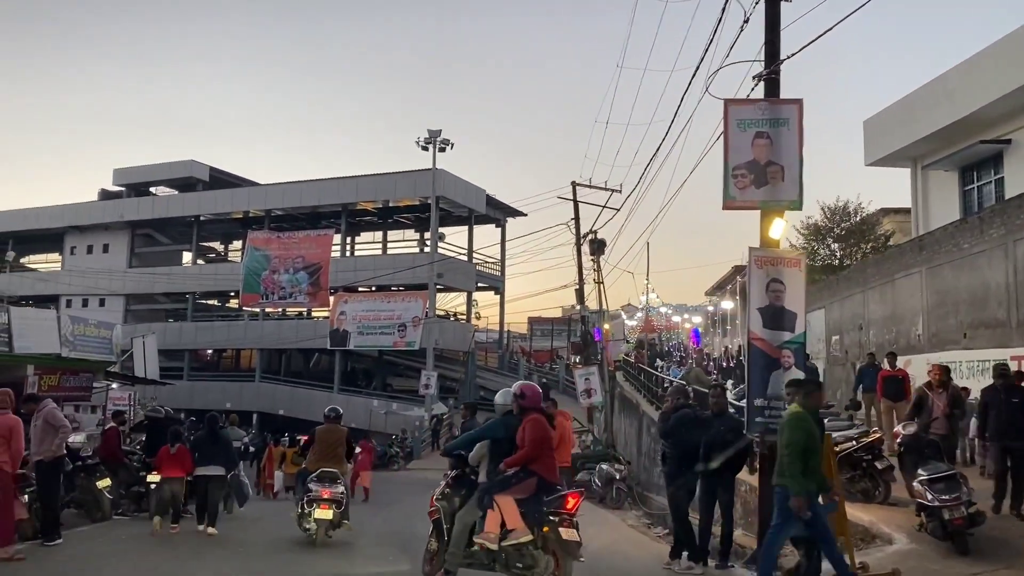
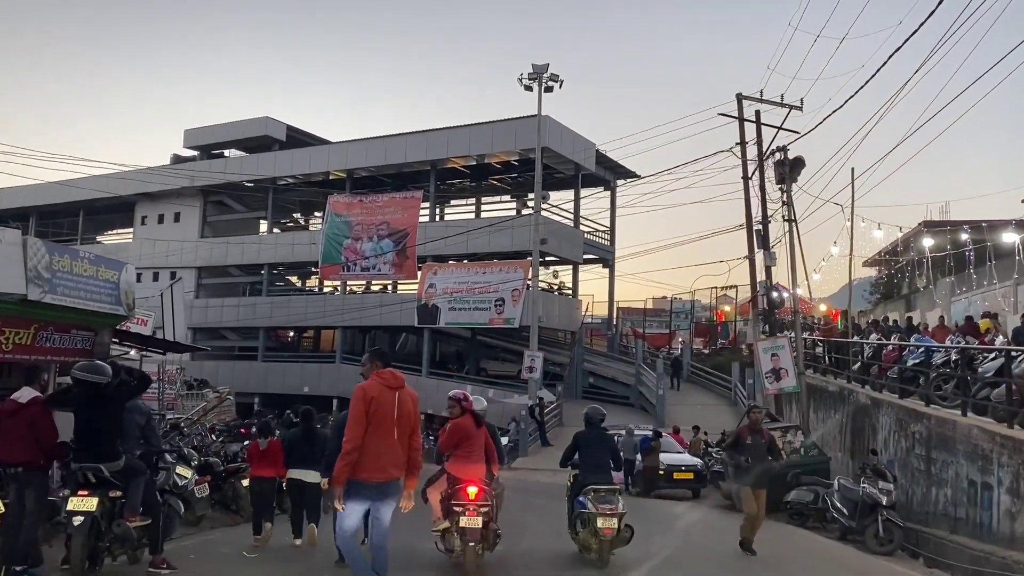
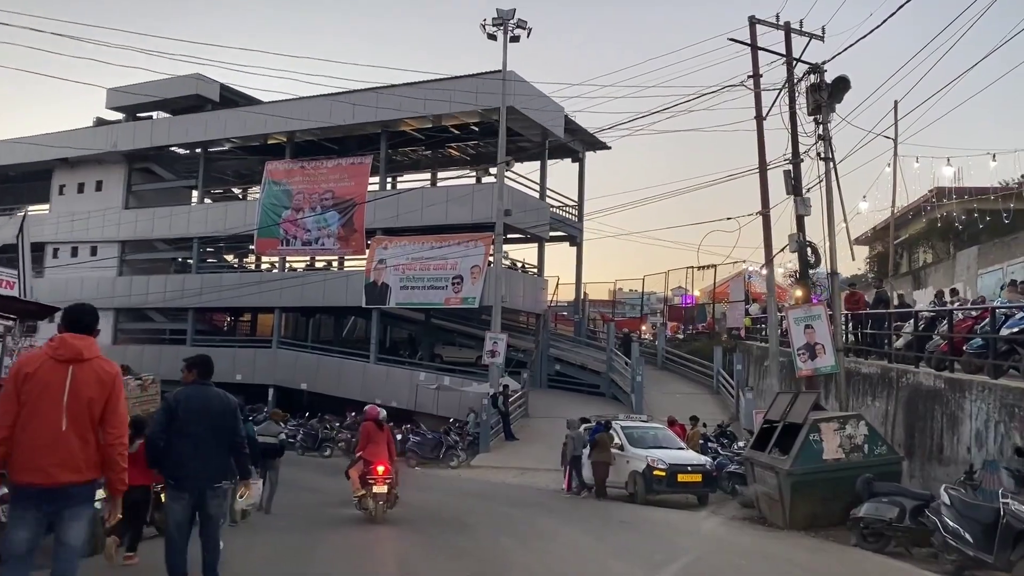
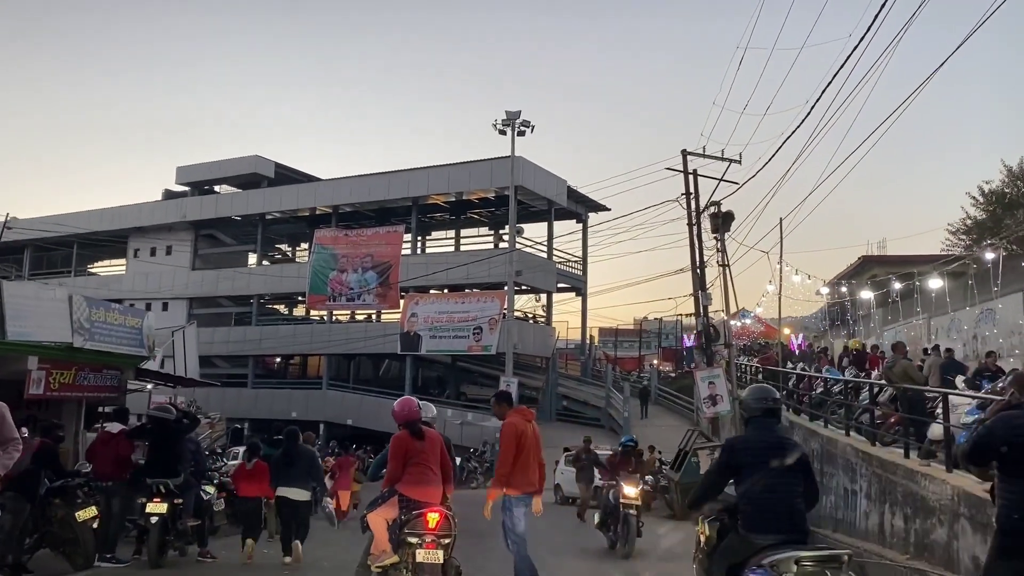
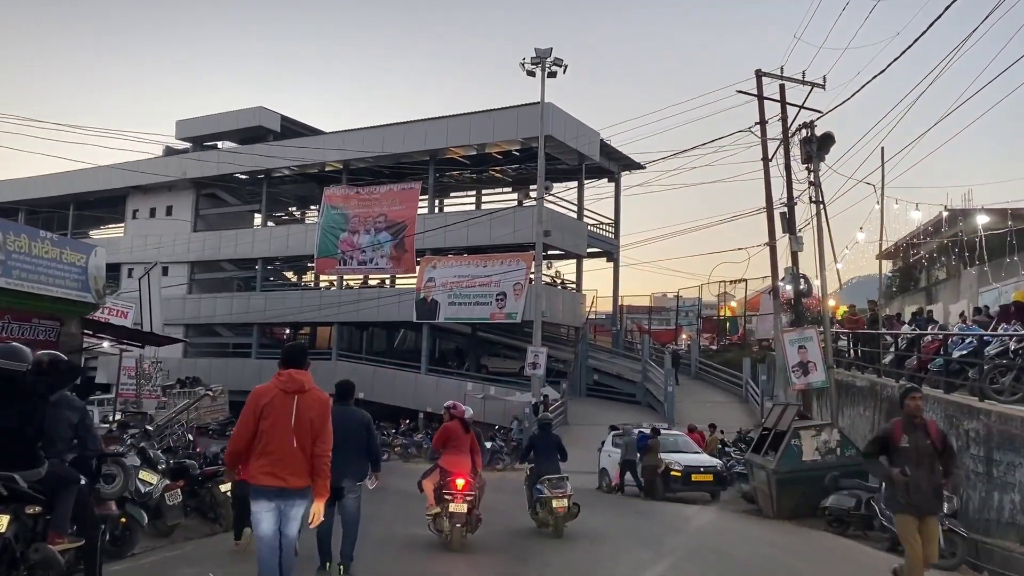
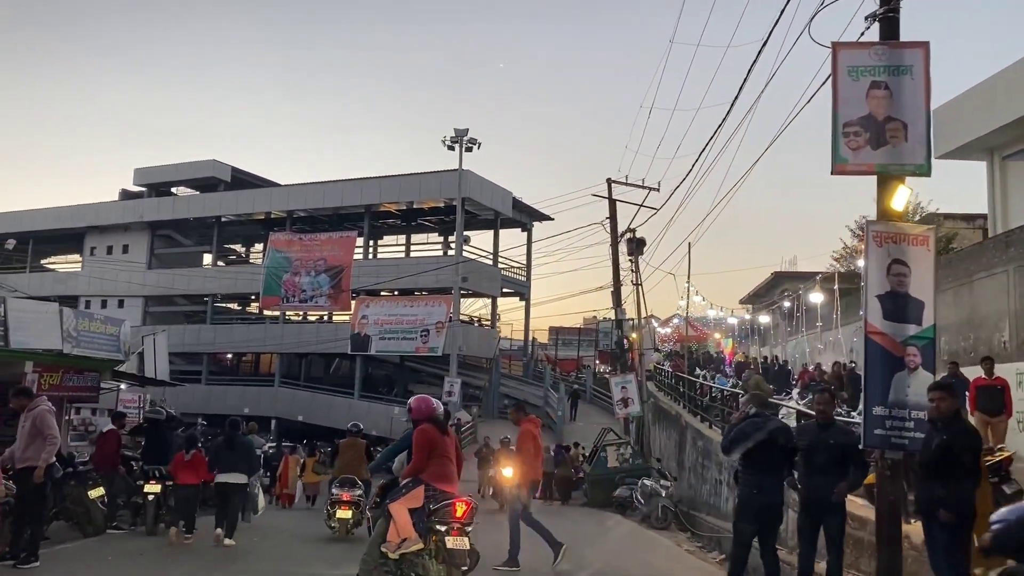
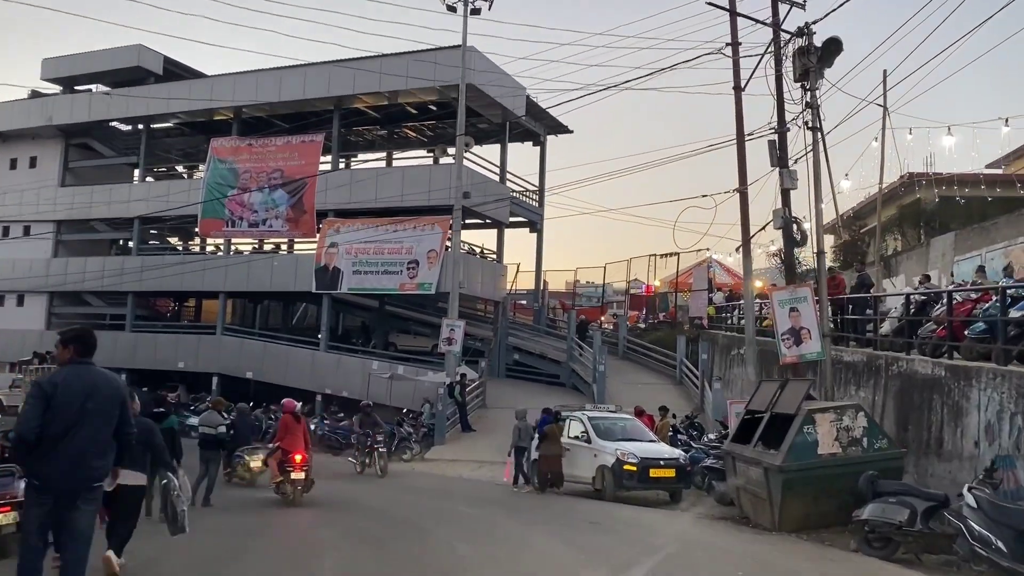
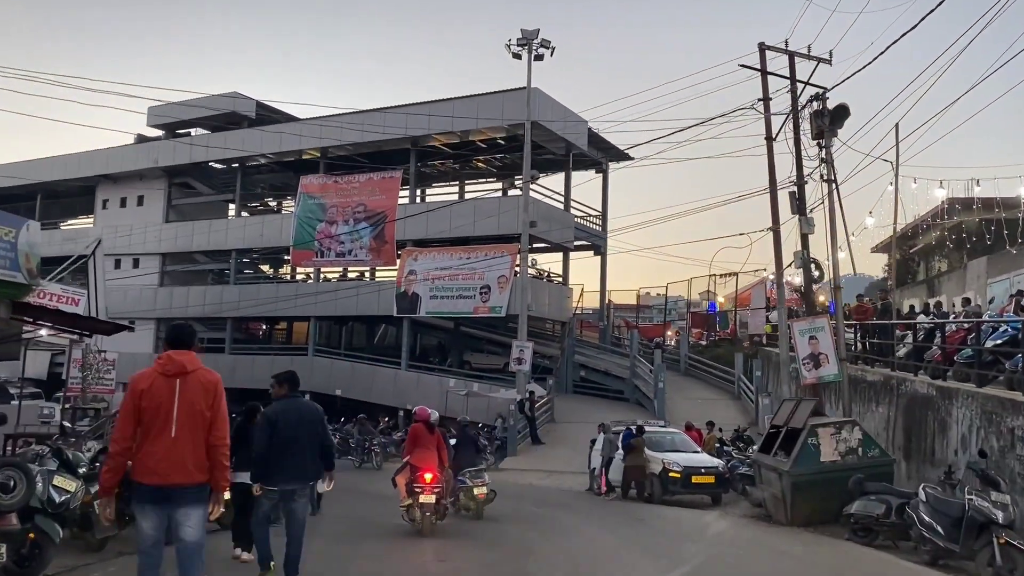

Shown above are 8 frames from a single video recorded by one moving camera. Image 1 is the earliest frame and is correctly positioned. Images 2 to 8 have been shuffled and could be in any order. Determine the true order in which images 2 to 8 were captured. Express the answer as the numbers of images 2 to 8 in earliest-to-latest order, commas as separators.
6, 4, 2, 5, 8, 3, 7
